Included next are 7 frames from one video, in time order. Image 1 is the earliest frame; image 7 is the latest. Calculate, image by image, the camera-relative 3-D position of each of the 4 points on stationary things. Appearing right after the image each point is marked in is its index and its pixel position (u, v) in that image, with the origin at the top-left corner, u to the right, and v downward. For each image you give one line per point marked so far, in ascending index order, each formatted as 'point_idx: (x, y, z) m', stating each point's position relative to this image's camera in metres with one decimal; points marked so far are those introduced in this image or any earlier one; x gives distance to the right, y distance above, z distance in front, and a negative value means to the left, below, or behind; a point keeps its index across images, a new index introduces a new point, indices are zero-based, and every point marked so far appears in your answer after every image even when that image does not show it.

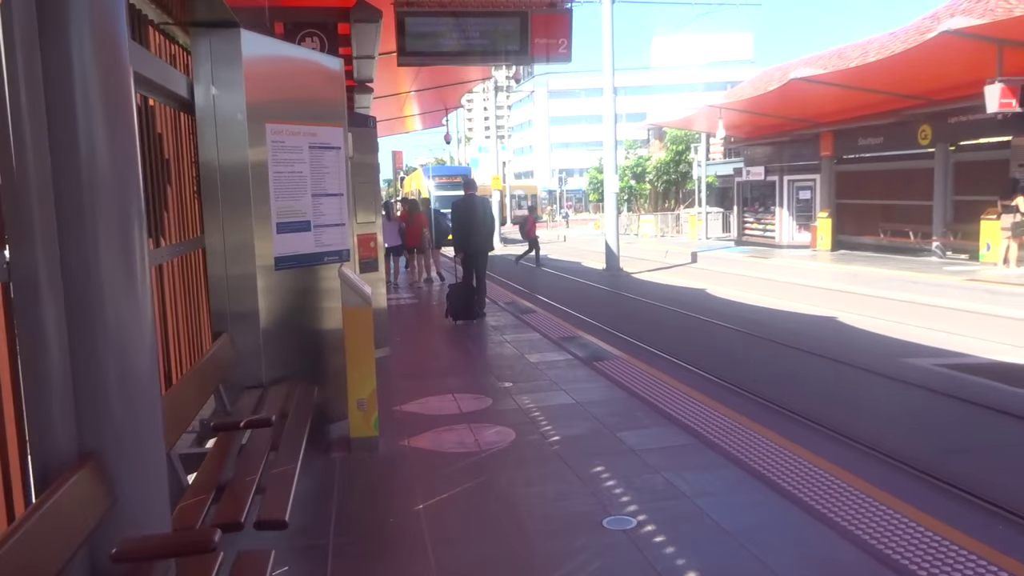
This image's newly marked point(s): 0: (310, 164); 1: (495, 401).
0: (-1.4, +0.8, +5.5) m
1: (-0.1, -1.0, +6.7) m
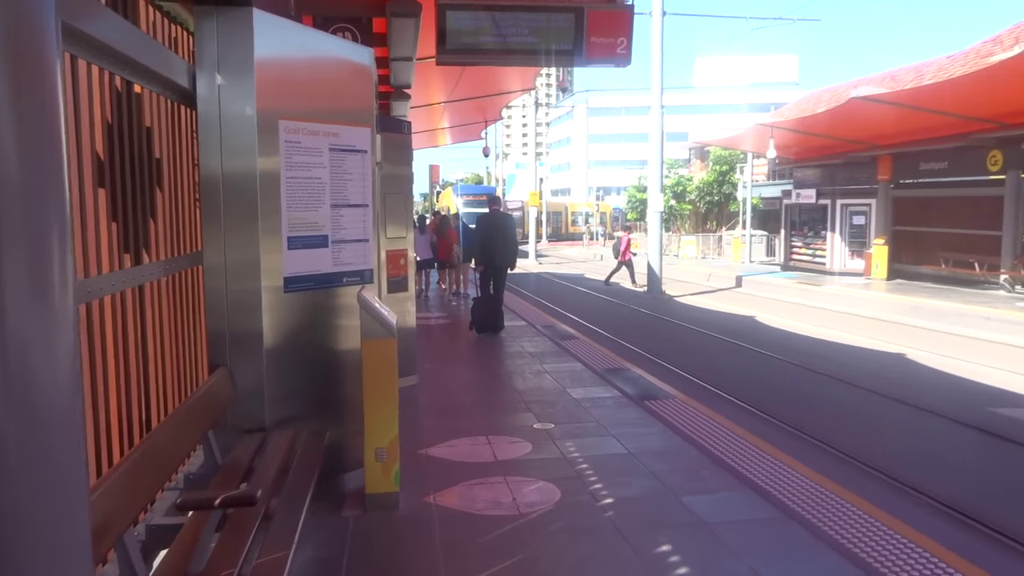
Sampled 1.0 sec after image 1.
0: (-1.1, +0.7, +4.7) m
1: (+0.2, -1.2, +5.9) m
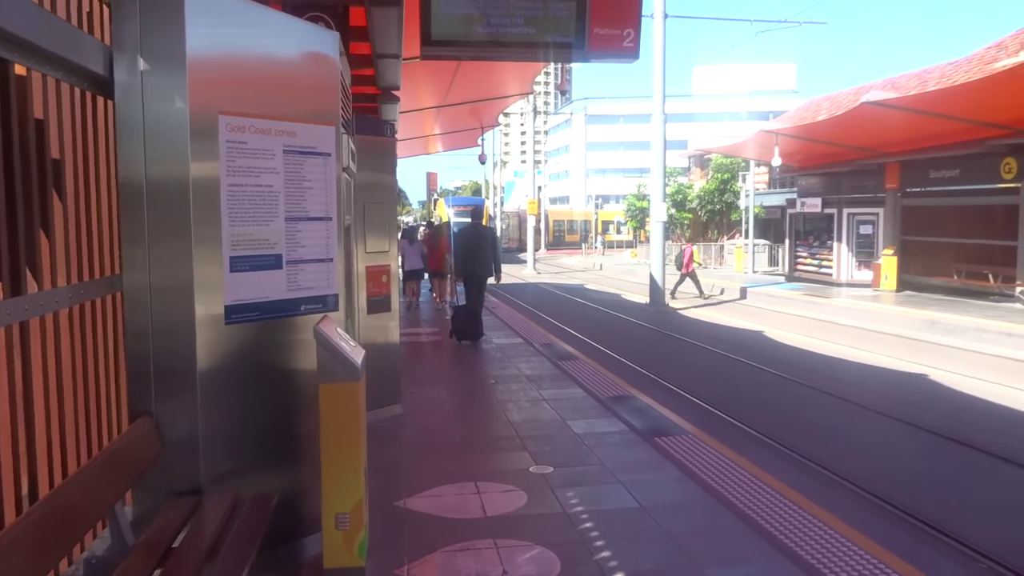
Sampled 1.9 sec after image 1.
0: (-1.1, +0.6, +3.9) m
1: (+0.1, -1.3, +5.1) m
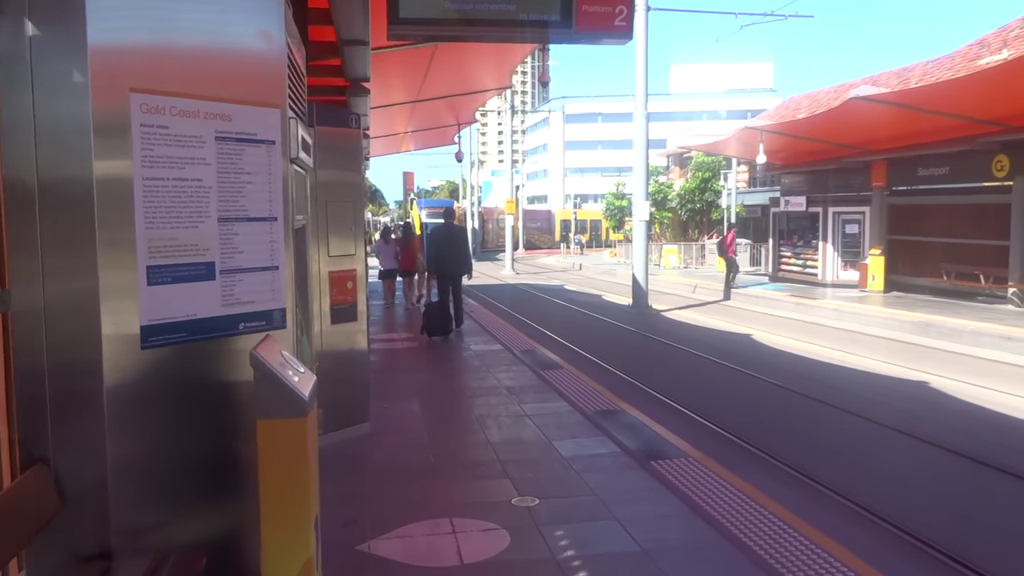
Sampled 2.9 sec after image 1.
0: (-1.2, +0.5, +3.3) m
1: (0.0, -1.4, +4.4) m
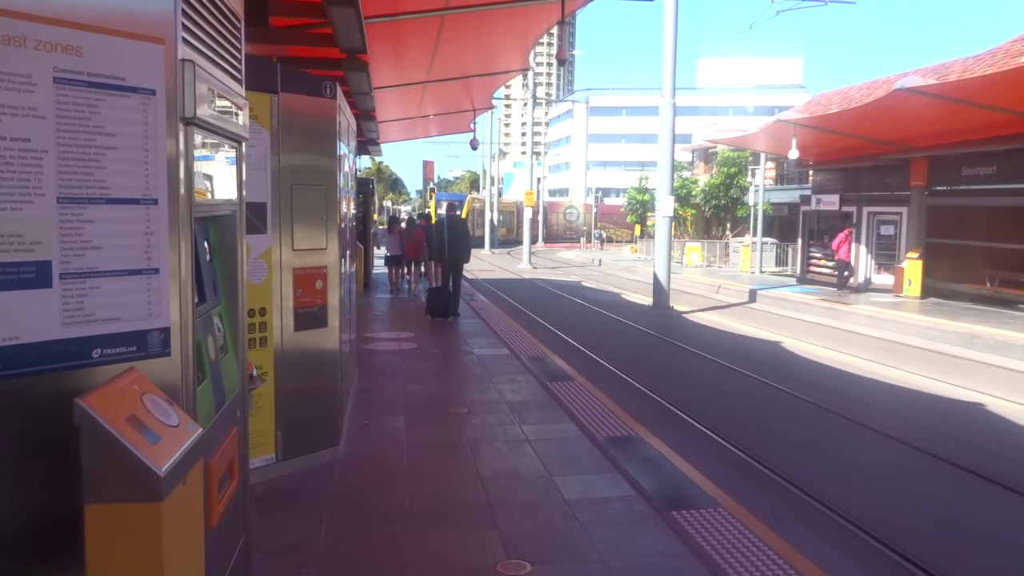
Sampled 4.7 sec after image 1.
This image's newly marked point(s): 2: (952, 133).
0: (-1.3, +0.5, +2.2) m
1: (-0.1, -1.4, +3.4) m
2: (+9.9, +3.5, +18.1) m
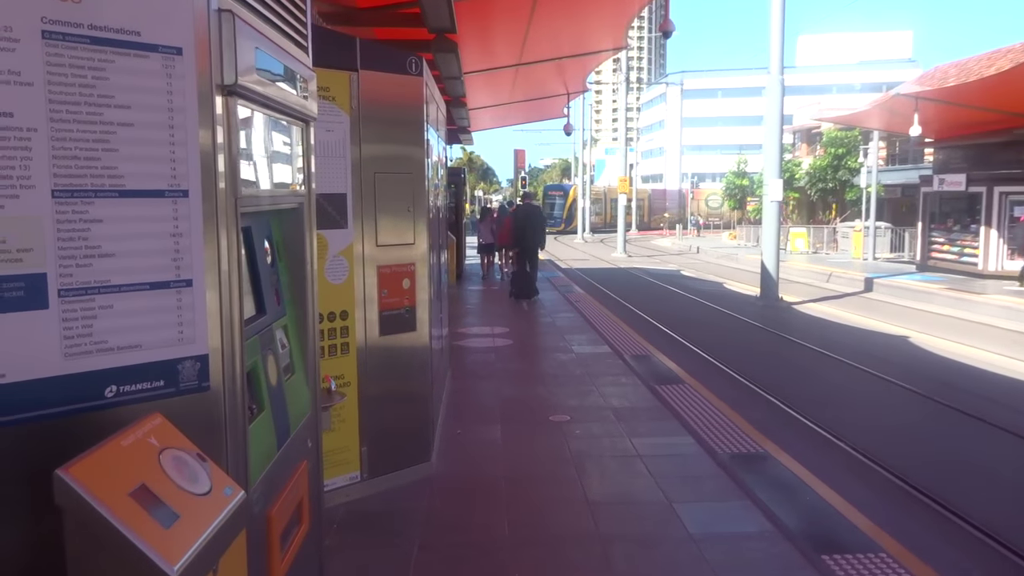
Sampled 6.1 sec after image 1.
0: (-1.0, +0.4, +1.7) m
1: (+0.4, -1.4, +2.7) m
2: (+11.8, +3.7, +16.2) m
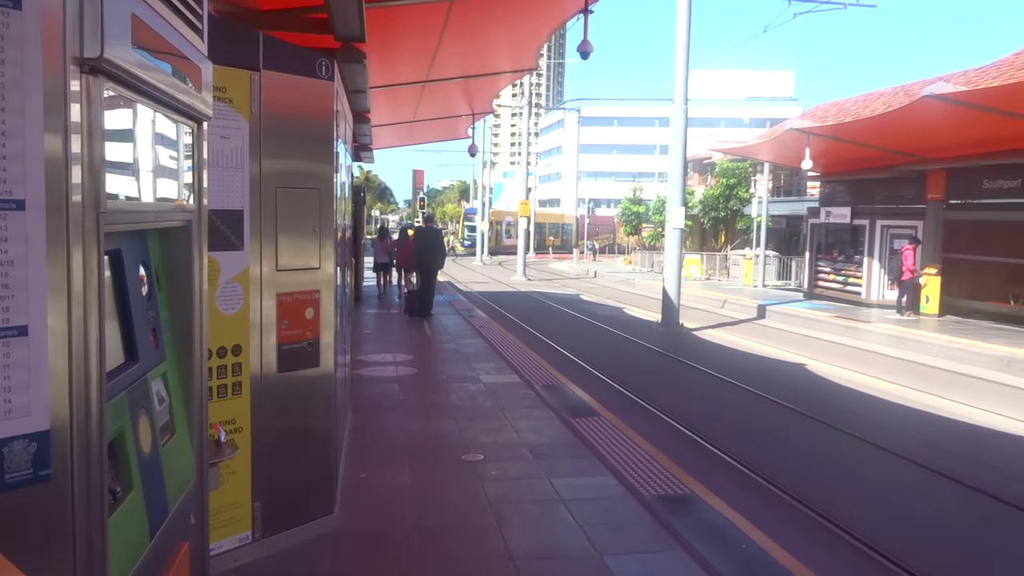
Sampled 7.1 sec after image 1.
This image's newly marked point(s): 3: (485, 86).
0: (-1.0, +0.3, +1.1) m
1: (+0.2, -1.6, +2.3) m
2: (+9.9, +3.1, +17.2) m
3: (-0.5, +3.5, +14.0) m
